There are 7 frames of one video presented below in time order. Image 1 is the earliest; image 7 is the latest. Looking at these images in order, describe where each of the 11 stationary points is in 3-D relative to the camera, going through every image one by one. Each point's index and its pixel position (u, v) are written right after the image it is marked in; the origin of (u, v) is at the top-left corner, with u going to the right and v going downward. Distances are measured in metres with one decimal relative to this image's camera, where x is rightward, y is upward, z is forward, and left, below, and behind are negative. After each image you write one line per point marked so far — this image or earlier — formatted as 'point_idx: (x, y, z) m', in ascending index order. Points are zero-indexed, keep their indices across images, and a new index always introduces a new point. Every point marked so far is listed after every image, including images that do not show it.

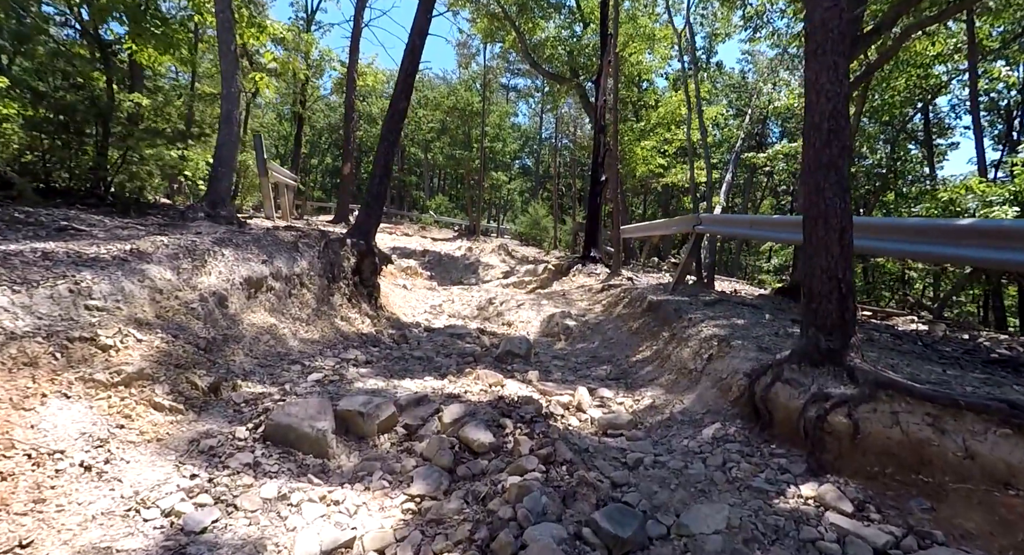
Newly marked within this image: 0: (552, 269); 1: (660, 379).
0: (+0.9, +0.2, +12.9) m
1: (+1.2, -0.8, +4.5) m
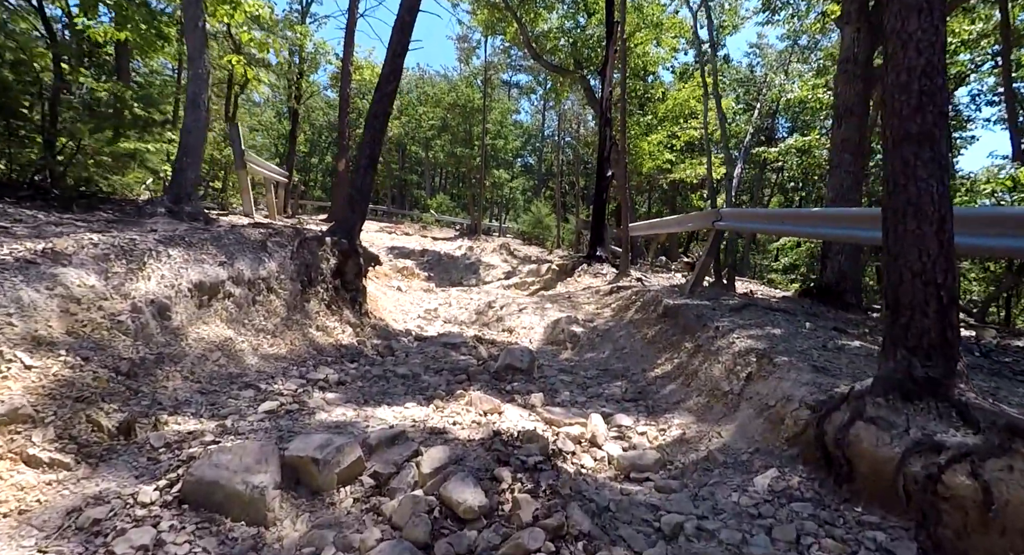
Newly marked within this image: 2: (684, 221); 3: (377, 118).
0: (+0.9, +0.2, +12.2) m
1: (+1.1, -0.8, +3.8) m
2: (+2.5, +0.8, +8.4) m
3: (-1.5, +1.7, +6.3) m
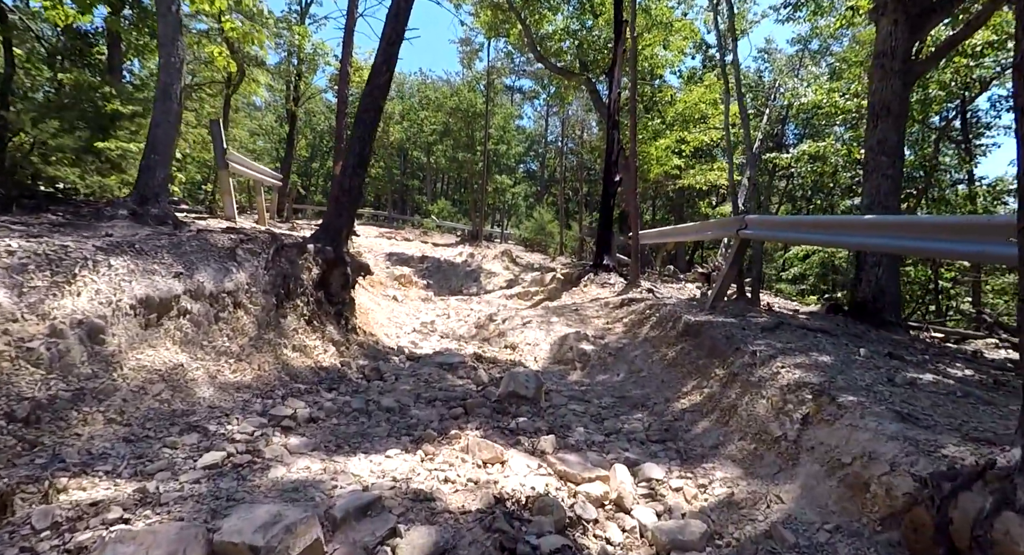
0: (+1.0, 0.0, +11.6) m
1: (+1.2, -0.9, +3.1) m
2: (+2.6, +0.6, +7.8) m
3: (-1.4, +1.6, +5.7) m
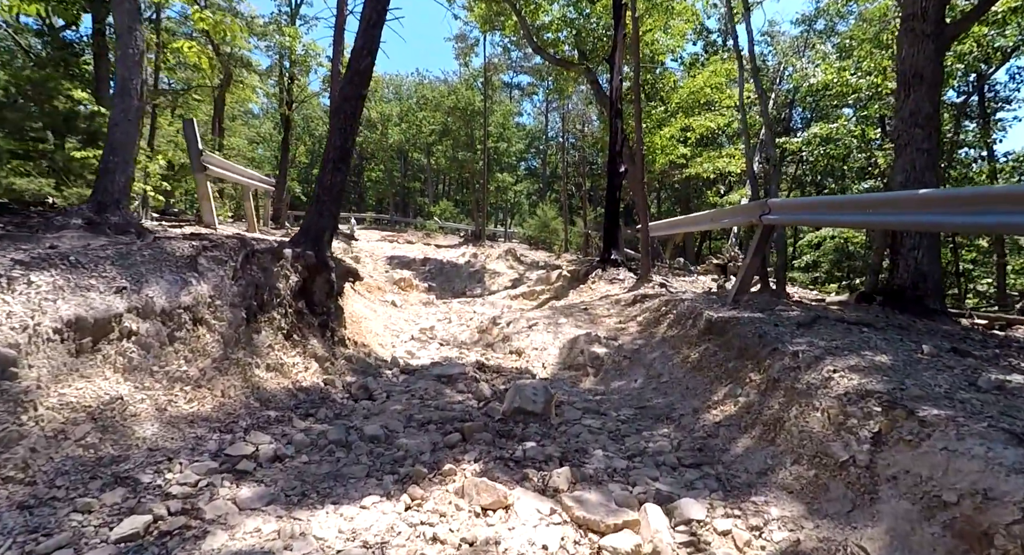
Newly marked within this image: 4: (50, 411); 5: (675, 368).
0: (+1.1, 0.0, +11.1) m
1: (+1.2, -0.9, +2.6) m
2: (+2.6, +0.7, +7.3) m
3: (-1.5, +1.6, +5.2) m
4: (-1.9, -0.5, +2.4) m
5: (+1.4, -0.8, +5.0) m
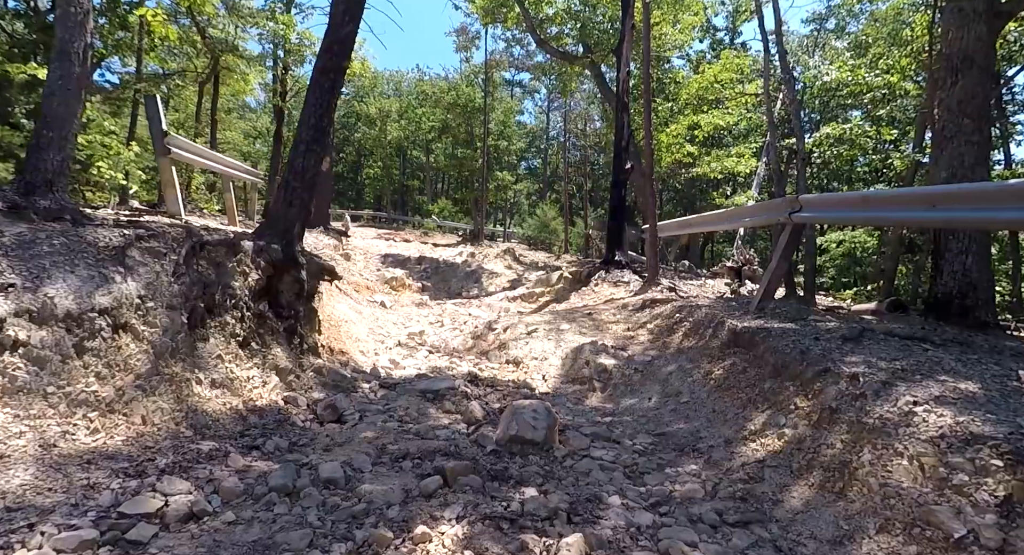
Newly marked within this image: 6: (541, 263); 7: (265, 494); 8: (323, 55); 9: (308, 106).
0: (+1.0, 0.0, +10.4) m
1: (+1.2, -0.9, +1.9) m
2: (+2.6, +0.7, +6.6) m
3: (-1.5, +1.6, +4.5) m
4: (-1.9, -0.5, +1.7) m
5: (+1.4, -0.8, +4.3) m
6: (+0.7, +0.4, +14.5) m
7: (-0.9, -0.8, +2.2) m
8: (-1.5, +1.8, +4.5) m
9: (-1.6, +1.3, +4.5) m
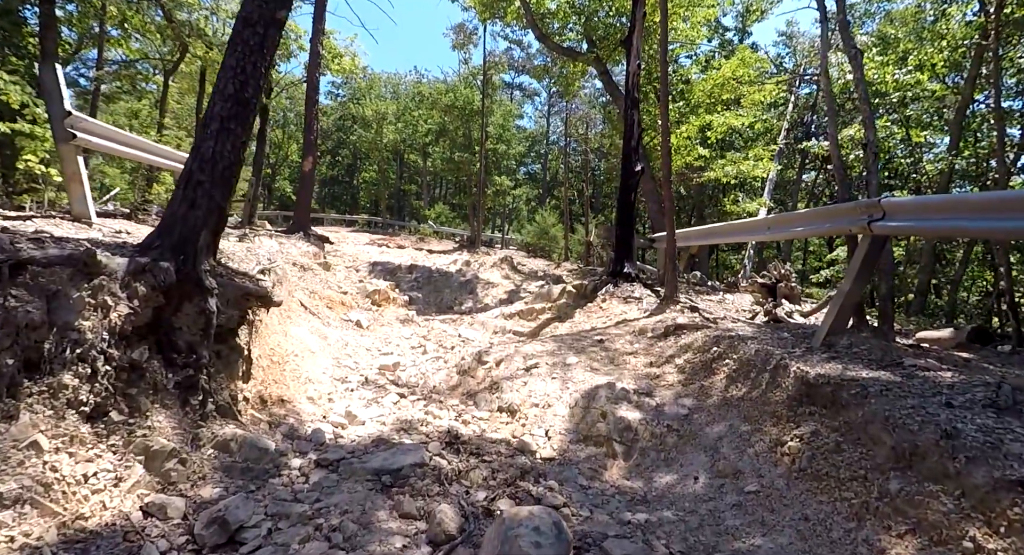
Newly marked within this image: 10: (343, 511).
0: (+1.0, -0.2, +9.2) m
1: (+1.1, -1.0, +0.7) m
2: (+2.6, +0.5, +5.4) m
3: (-1.5, +1.4, +3.3) m
4: (-1.9, -0.7, +0.5) m
5: (+1.3, -1.0, +3.1) m
6: (+0.7, +0.1, +13.3) m
7: (-1.0, -0.9, +0.9) m
8: (-1.5, +1.6, +3.3) m
9: (-1.6, +1.2, +3.2) m
10: (-0.7, -1.0, +2.5) m
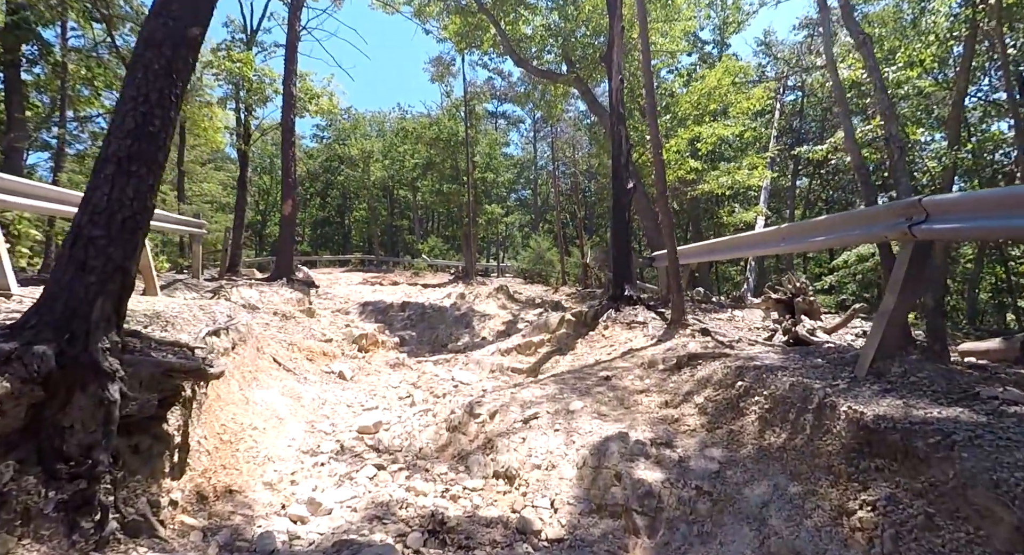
0: (+0.9, -0.7, +8.5) m
1: (+1.1, -1.1, 0.0) m
2: (+2.4, +0.4, +4.8) m
3: (-1.7, +1.1, +2.7) m
4: (-2.0, -0.9, -0.2) m
5: (+1.3, -1.1, +2.4) m
6: (+0.6, -0.6, +12.6) m
7: (-1.0, -1.1, +0.2) m
8: (-1.7, +1.3, +2.8) m
9: (-1.8, +0.8, +2.7) m
10: (-0.8, -1.2, +1.8) m
